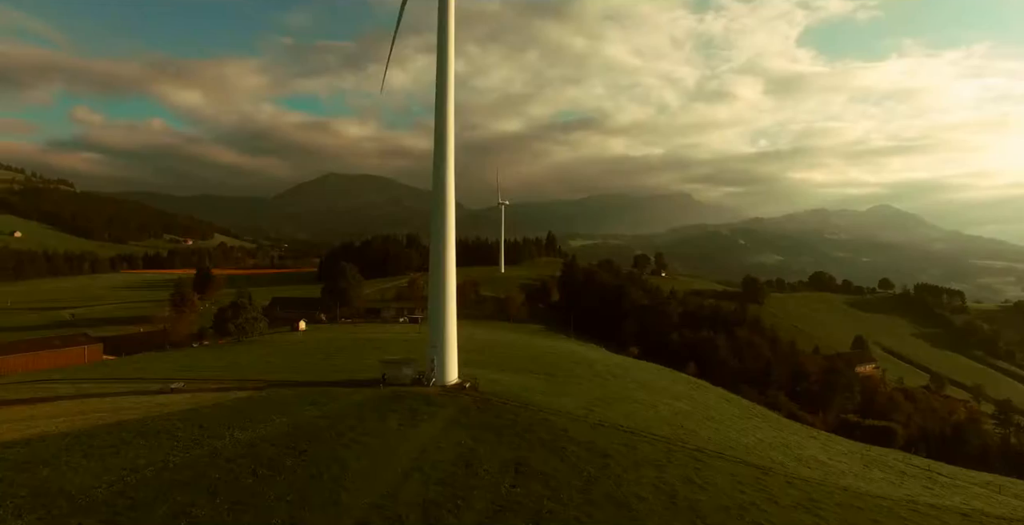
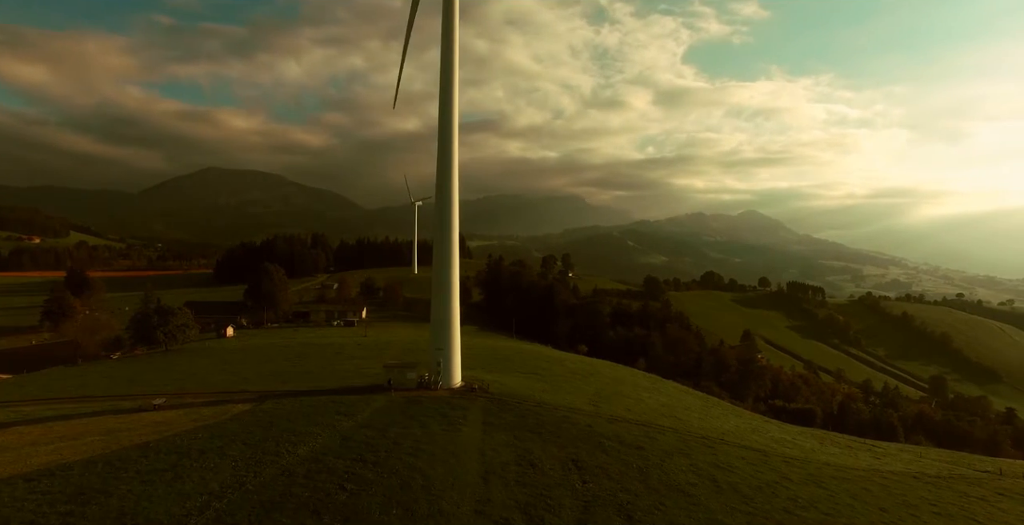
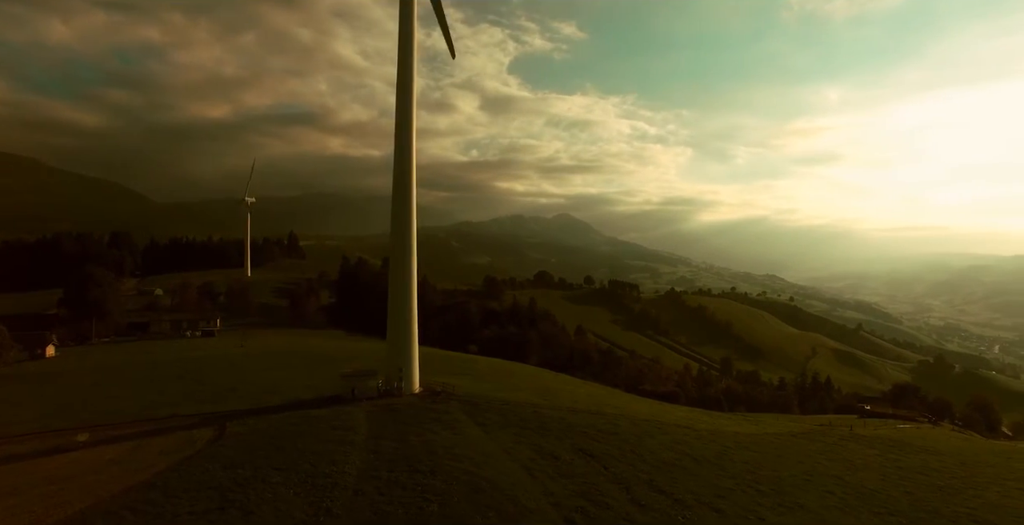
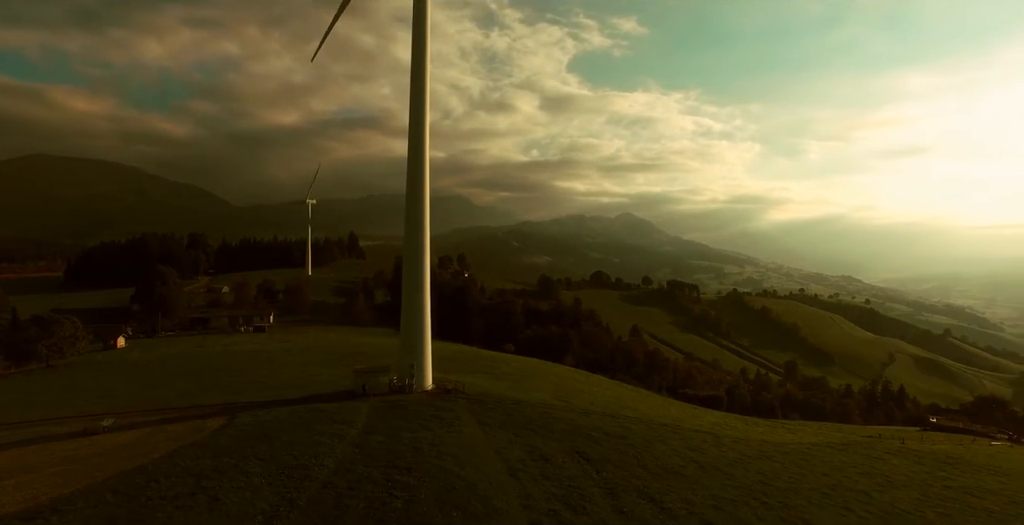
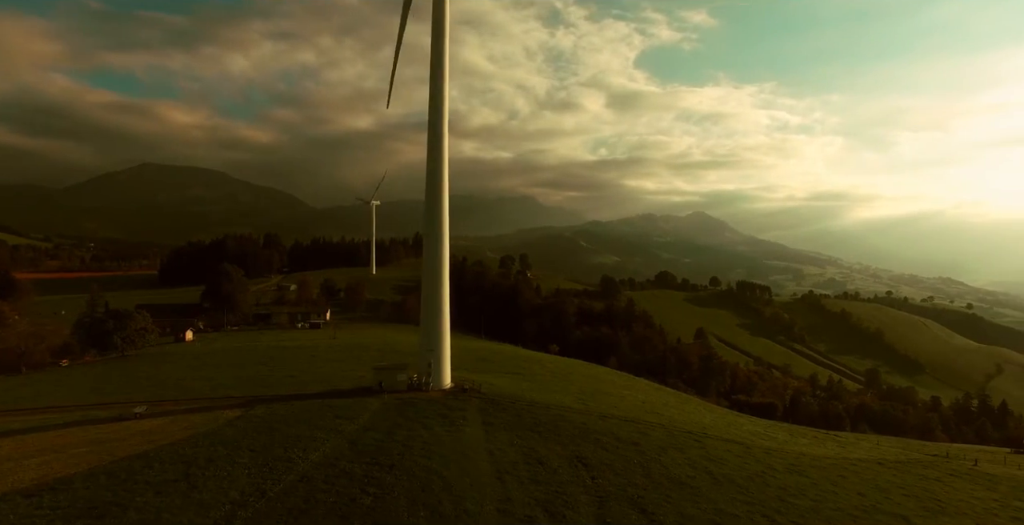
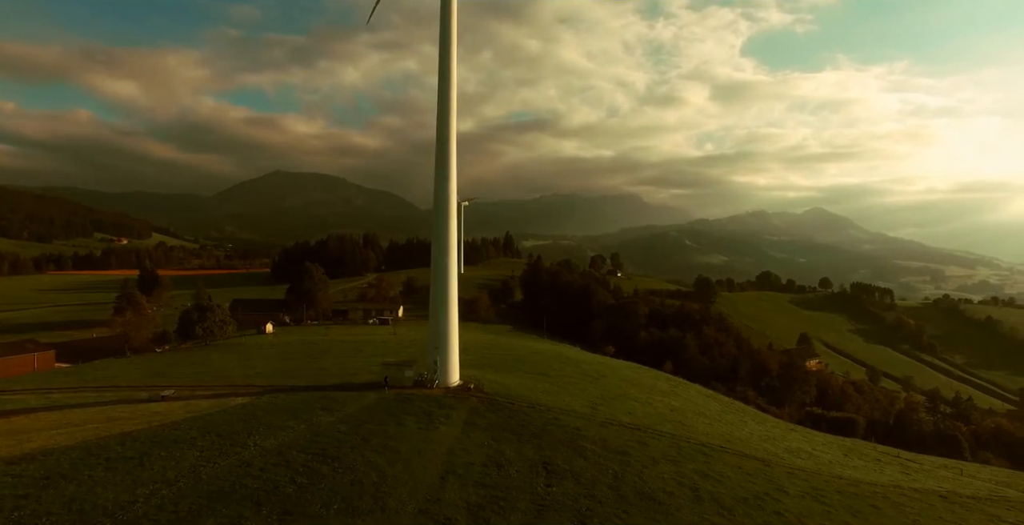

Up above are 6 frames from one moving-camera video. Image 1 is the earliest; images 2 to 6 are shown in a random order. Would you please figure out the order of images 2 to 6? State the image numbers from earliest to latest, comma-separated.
6, 2, 5, 4, 3
